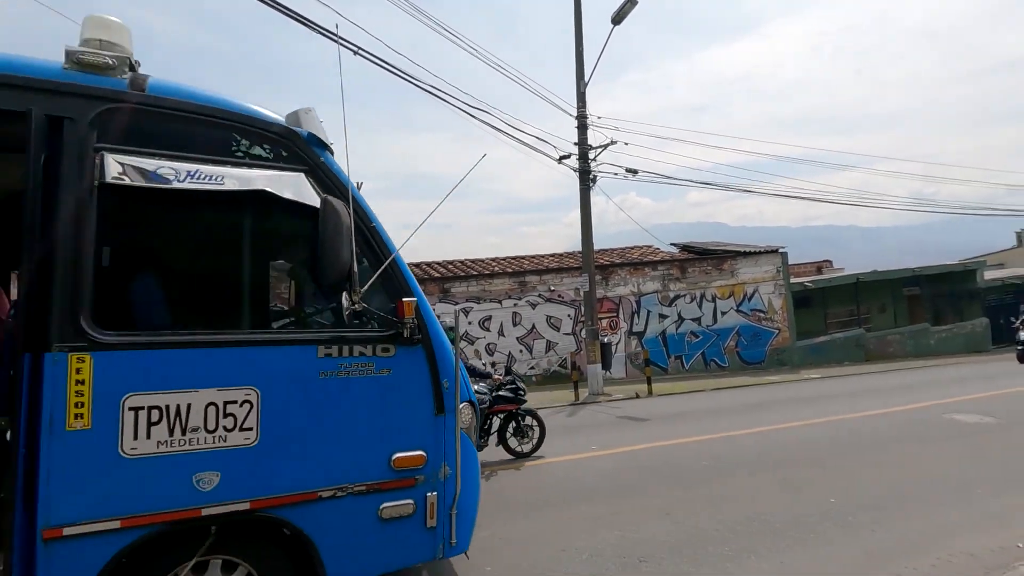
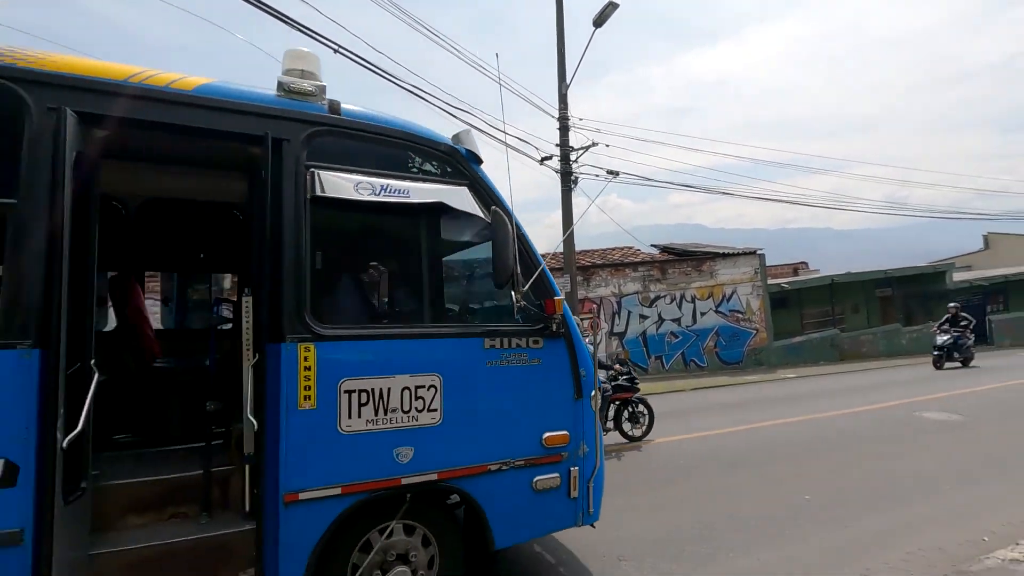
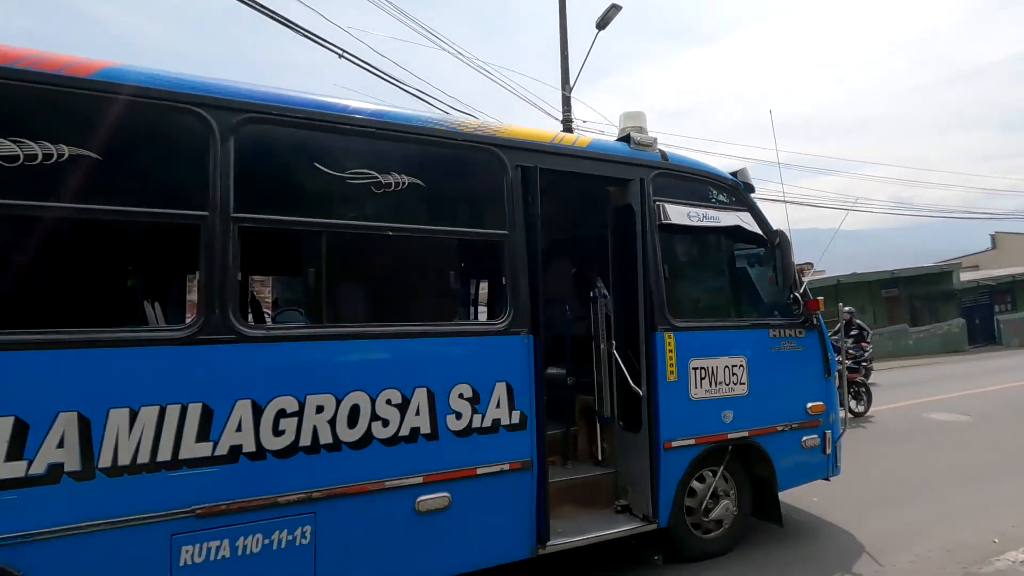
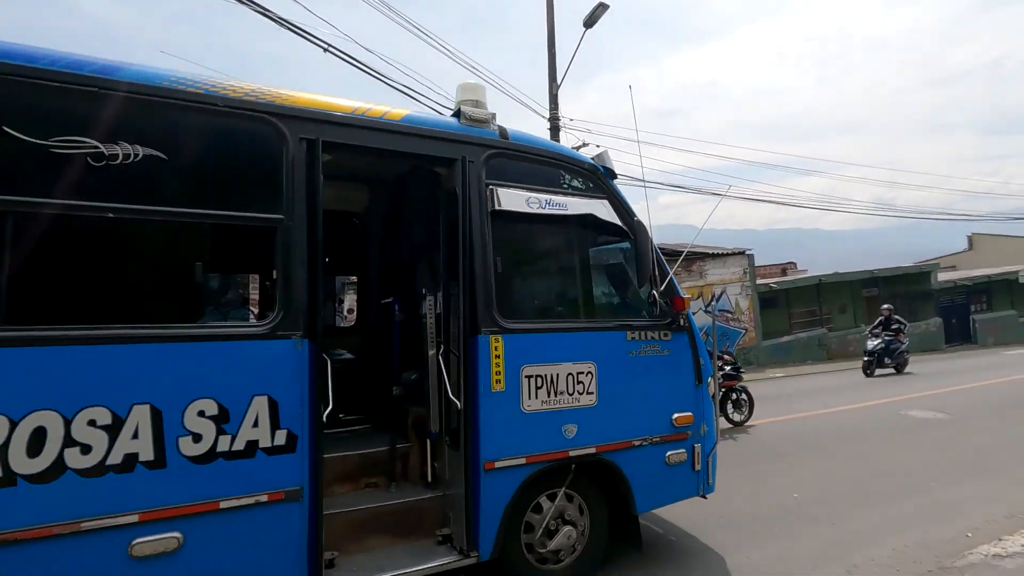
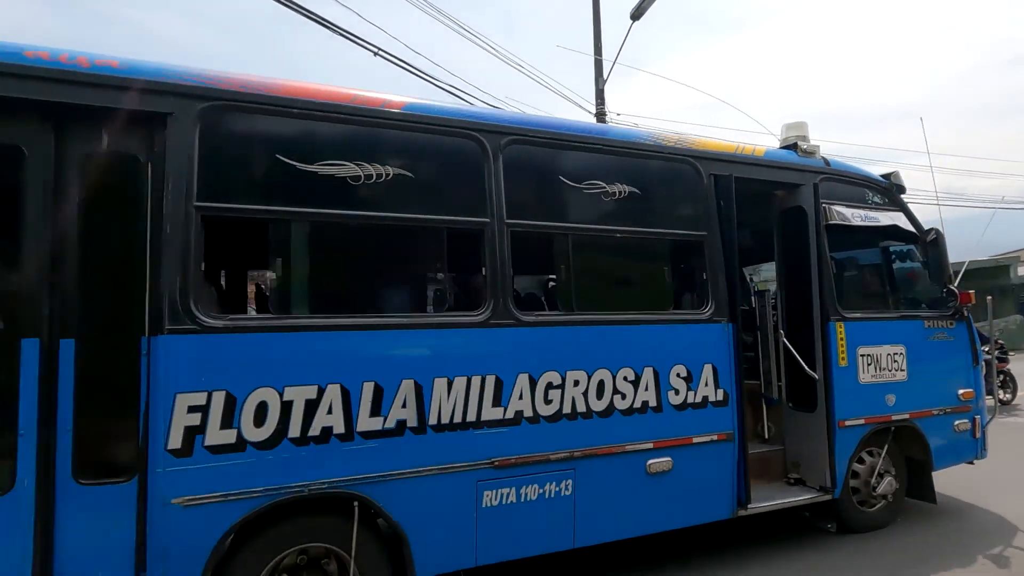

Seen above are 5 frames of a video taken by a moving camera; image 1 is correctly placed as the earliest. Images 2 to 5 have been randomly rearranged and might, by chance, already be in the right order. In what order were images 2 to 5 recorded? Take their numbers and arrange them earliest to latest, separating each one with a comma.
2, 4, 3, 5
